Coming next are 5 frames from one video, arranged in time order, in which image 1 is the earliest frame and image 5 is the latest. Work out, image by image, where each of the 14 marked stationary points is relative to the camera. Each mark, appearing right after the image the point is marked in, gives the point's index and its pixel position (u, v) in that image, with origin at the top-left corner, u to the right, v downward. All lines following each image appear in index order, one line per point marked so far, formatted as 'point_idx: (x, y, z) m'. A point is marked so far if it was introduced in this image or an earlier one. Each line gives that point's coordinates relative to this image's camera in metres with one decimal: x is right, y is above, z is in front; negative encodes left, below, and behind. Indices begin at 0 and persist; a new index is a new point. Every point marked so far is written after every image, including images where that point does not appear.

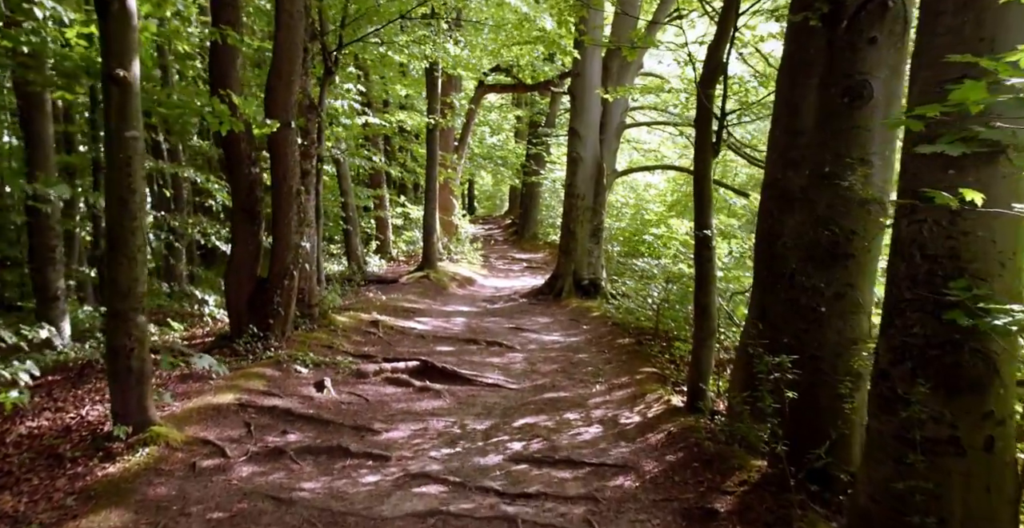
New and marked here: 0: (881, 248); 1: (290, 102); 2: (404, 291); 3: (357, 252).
0: (+2.3, +0.1, +4.5) m
1: (-2.4, +1.8, +8.0) m
2: (-2.1, -0.5, +14.4) m
3: (-3.4, +0.3, +16.1) m
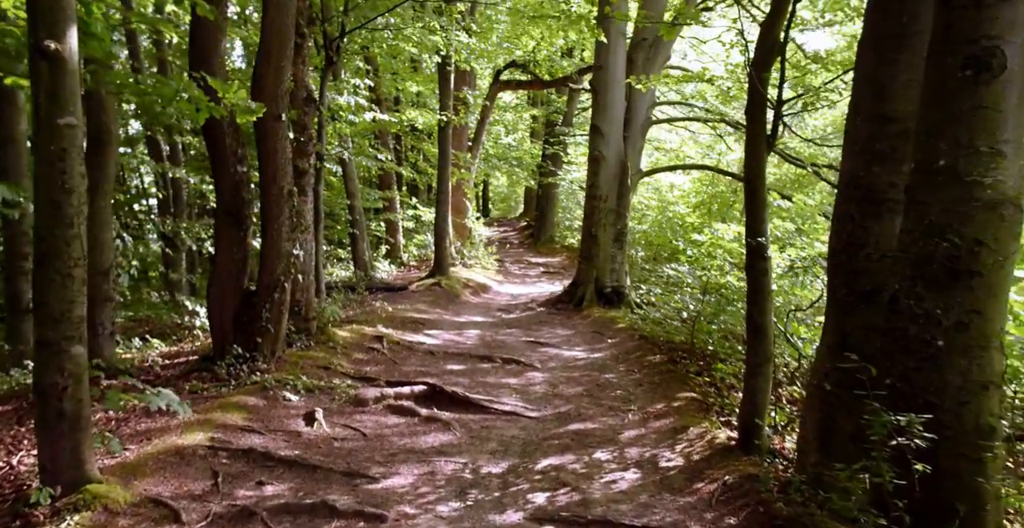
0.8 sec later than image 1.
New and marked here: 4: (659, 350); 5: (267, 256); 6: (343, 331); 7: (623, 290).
0: (+2.4, 0.0, +3.5) m
1: (-2.2, +1.7, +7.1) m
2: (-1.8, -0.7, +13.4) m
3: (-3.0, +0.1, +15.2) m
4: (+2.0, -1.2, +9.8) m
5: (-2.4, +0.1, +7.2) m
6: (-2.1, -0.8, +9.2) m
7: (+2.1, -0.5, +13.9) m
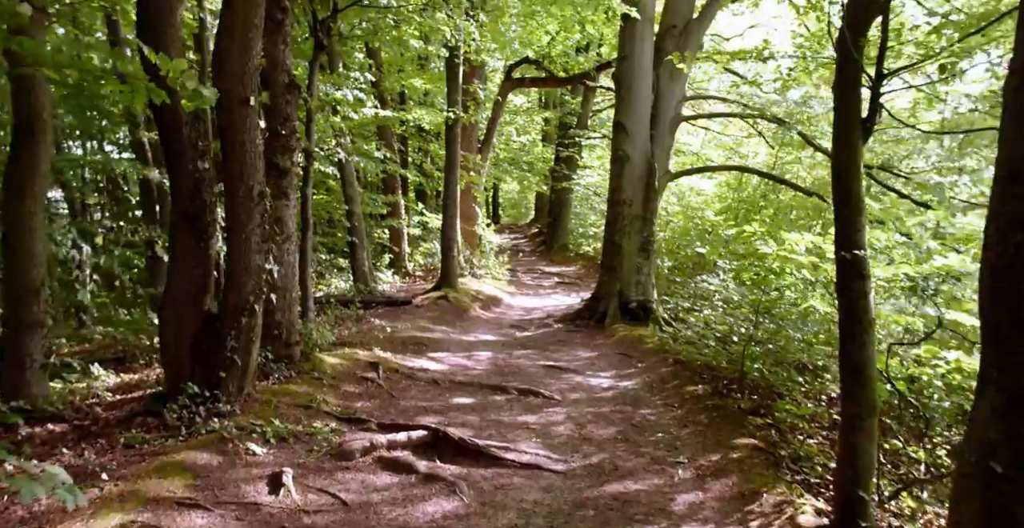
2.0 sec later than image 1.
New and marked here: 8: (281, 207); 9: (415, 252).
0: (+2.5, -0.1, +2.1) m
1: (-2.1, +1.5, +5.8) m
2: (-1.6, -0.9, +12.1) m
3: (-2.8, -0.1, +13.9) m
4: (+2.2, -1.3, +8.4) m
5: (-2.2, -0.1, +5.9) m
6: (-1.9, -1.0, +7.9) m
7: (+2.3, -0.7, +12.5) m
8: (-2.3, +0.6, +7.4) m
9: (-2.5, +0.3, +19.0) m
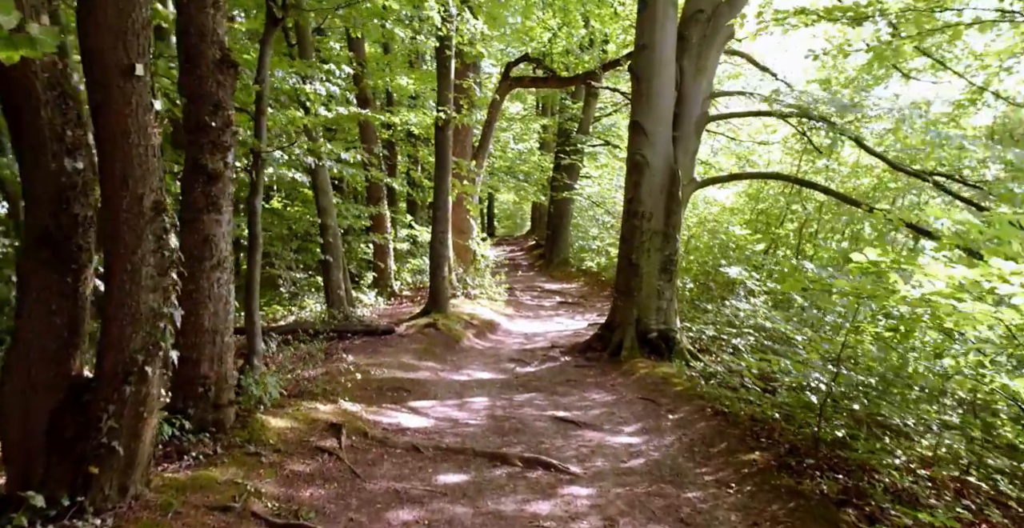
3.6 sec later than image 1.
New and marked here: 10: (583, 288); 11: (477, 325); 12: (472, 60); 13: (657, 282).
0: (+2.6, -0.3, +0.3) m
1: (-2.0, +1.3, +3.9) m
2: (-1.6, -1.2, +10.3) m
3: (-2.8, -0.4, +12.1) m
4: (+2.2, -1.6, +6.6) m
5: (-2.2, -0.3, +4.1) m
6: (-1.9, -1.3, +6.1) m
7: (+2.3, -1.0, +10.7) m
8: (-2.3, +0.3, +5.5) m
9: (-2.6, -0.1, +17.2) m
10: (+1.9, -0.7, +19.5) m
11: (-0.6, -1.1, +13.1) m
12: (-0.8, +4.0, +14.5) m
13: (+2.1, -0.3, +10.7) m
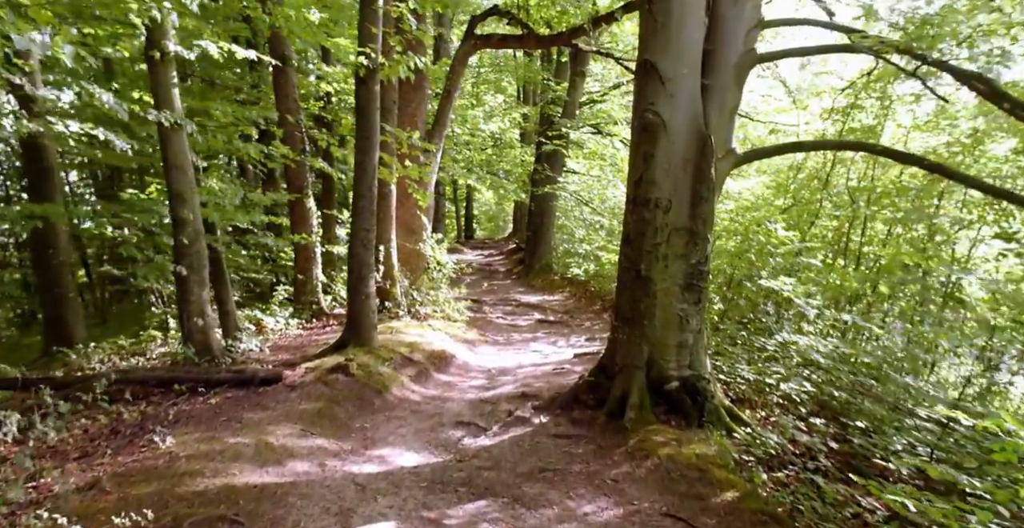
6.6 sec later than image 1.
0: (+2.3, -0.4, -3.4) m
1: (-2.4, +1.2, +0.1) m
2: (-2.1, -1.3, +6.4) m
3: (-3.3, -0.6, +8.2) m
4: (+1.7, -1.7, +2.8) m
5: (-2.6, -0.4, +0.2) m
6: (-2.3, -1.4, +2.2) m
7: (+1.8, -1.2, +6.9) m
8: (-2.7, +0.2, +1.7) m
9: (-3.2, -0.3, +13.3) m
10: (+1.2, -0.8, +15.7) m
11: (-1.2, -1.2, +9.3) m
12: (-1.4, +3.9, +10.6) m
13: (+1.6, -0.4, +6.9) m
